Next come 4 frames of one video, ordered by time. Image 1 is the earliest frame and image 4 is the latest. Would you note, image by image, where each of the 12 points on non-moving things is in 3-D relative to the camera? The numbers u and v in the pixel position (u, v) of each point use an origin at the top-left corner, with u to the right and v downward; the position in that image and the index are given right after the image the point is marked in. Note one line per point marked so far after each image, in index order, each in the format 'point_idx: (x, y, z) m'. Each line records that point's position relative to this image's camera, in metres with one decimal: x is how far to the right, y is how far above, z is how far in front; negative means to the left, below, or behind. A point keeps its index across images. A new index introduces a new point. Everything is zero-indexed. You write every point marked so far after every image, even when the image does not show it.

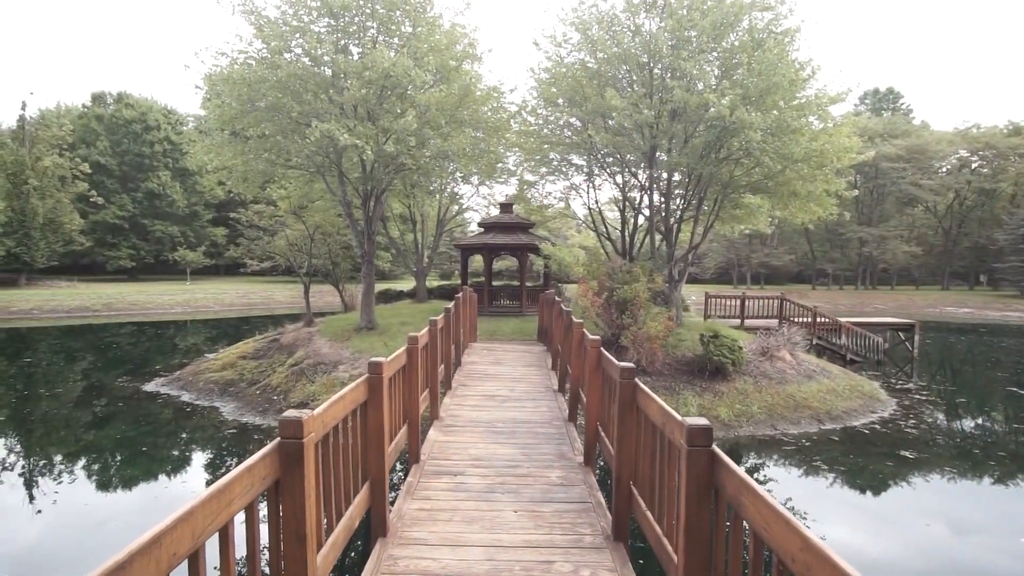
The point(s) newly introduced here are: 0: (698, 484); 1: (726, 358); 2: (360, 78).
0: (+0.7, -0.7, +2.1) m
1: (+4.4, -1.5, +11.7) m
2: (-3.2, +4.4, +11.8) m
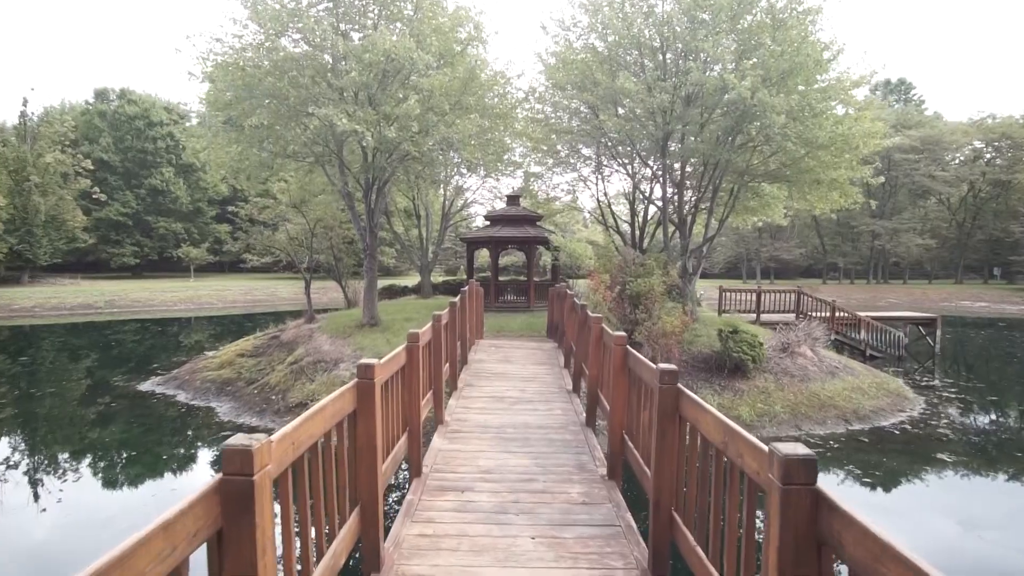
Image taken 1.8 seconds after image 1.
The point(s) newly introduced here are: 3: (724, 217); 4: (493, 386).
0: (+0.8, -0.7, +1.6) m
1: (+4.6, -1.3, +11.2) m
2: (-3.0, +4.5, +11.2) m
3: (+5.7, +1.9, +15.2) m
4: (-0.2, -1.2, +6.9) m
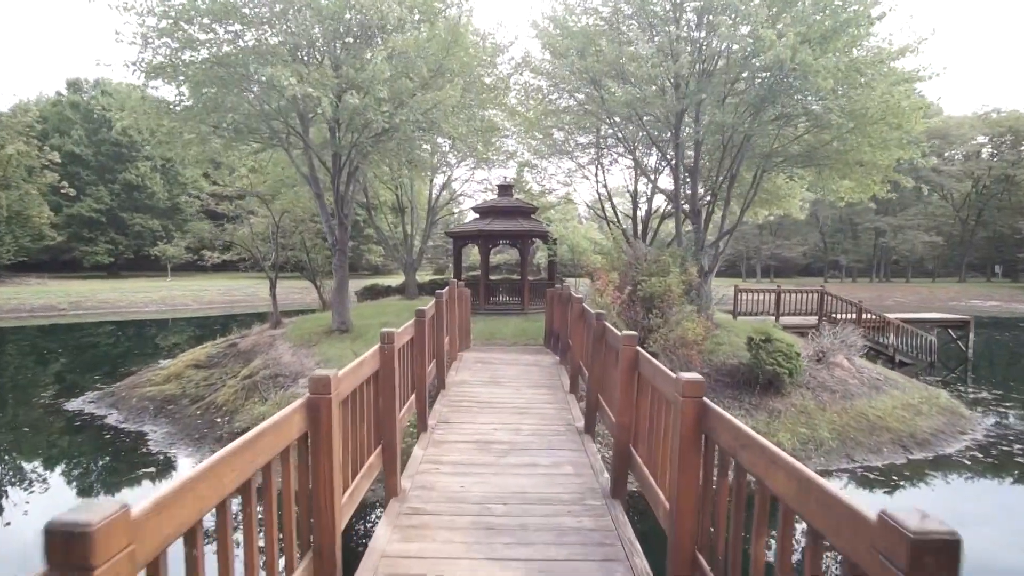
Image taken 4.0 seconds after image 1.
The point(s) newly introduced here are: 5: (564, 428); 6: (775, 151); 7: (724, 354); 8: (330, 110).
0: (+0.8, -0.7, -0.2) m
1: (+4.5, -1.3, +9.4) m
2: (-3.2, +4.5, +9.4) m
3: (+5.5, +1.9, +13.4) m
4: (-0.3, -1.2, +5.1) m
5: (+0.5, -1.2, +5.0) m
6: (+5.4, +2.8, +11.7) m
7: (+3.9, -1.2, +10.4) m
8: (-3.0, +3.0, +9.6) m
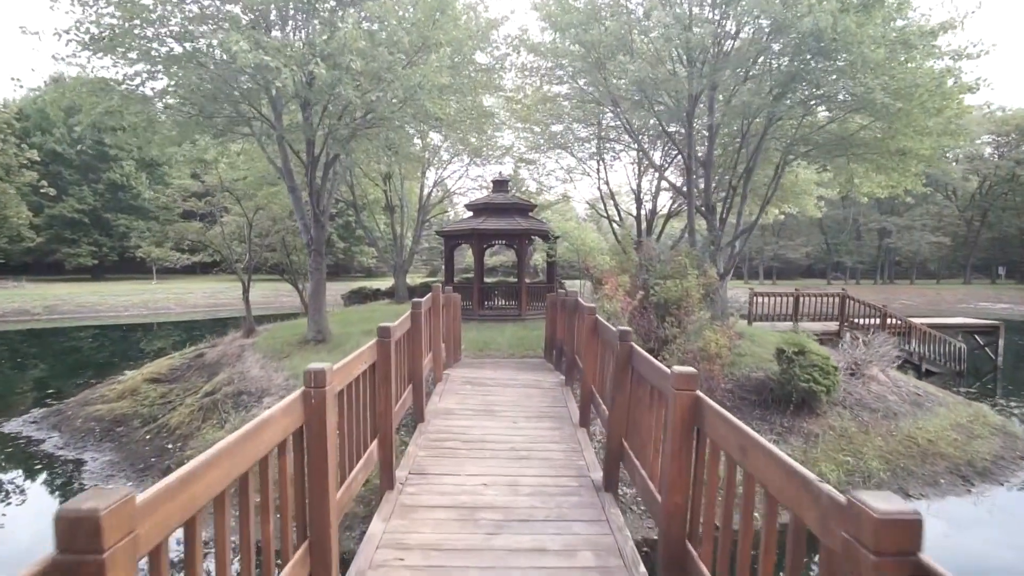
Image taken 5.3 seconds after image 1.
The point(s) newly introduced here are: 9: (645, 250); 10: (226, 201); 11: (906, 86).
0: (+0.8, -0.7, -1.5) m
1: (+4.4, -1.4, +8.2) m
2: (-3.2, +4.4, +8.2) m
3: (+5.4, +1.8, +12.3) m
4: (-0.4, -1.3, +3.8) m
5: (+0.4, -1.3, +3.8) m
6: (+5.3, +2.7, +10.5) m
7: (+3.8, -1.3, +9.2) m
8: (-3.1, +2.9, +8.4) m
9: (+2.2, +0.6, +9.5) m
10: (-7.0, +2.1, +13.8) m
11: (+6.2, +3.2, +9.0) m
